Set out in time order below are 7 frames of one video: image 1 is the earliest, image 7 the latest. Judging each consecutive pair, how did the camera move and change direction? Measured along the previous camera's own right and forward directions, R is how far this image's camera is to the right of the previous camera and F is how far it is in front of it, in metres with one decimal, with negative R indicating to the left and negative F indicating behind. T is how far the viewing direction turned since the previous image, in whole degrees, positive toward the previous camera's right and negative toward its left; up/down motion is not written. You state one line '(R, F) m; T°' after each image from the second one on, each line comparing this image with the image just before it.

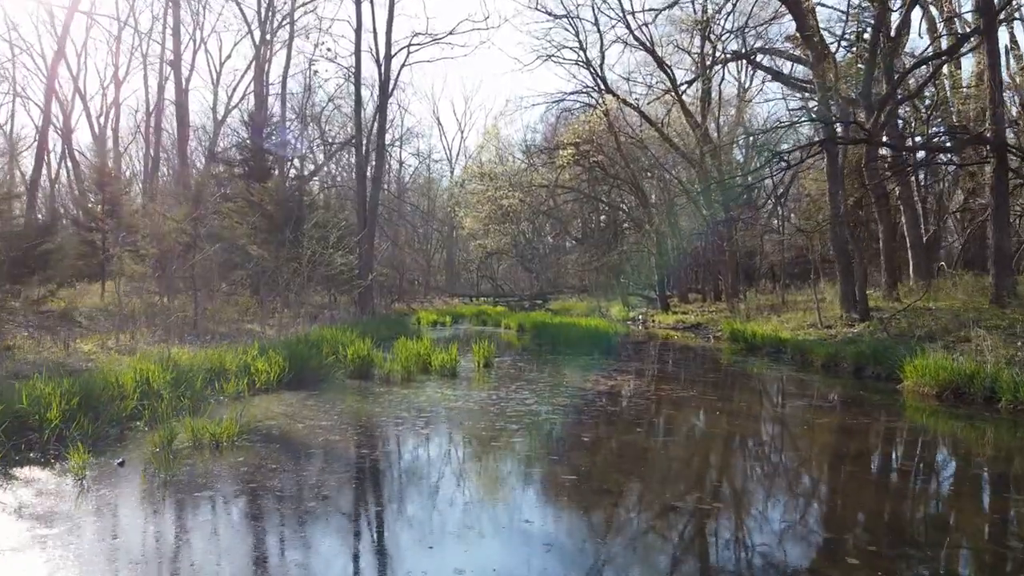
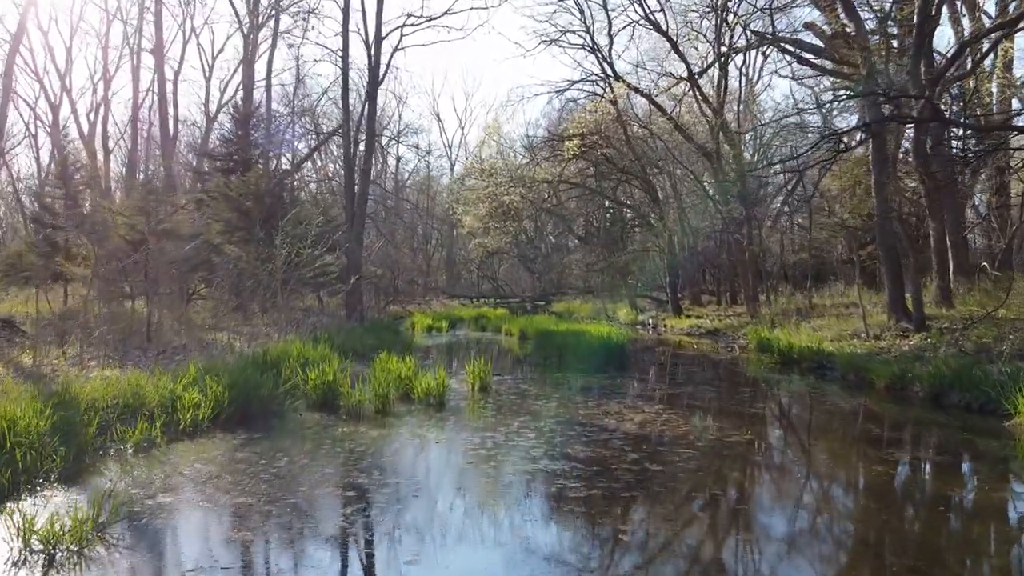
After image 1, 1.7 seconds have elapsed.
(0.0, +1.5) m; 0°
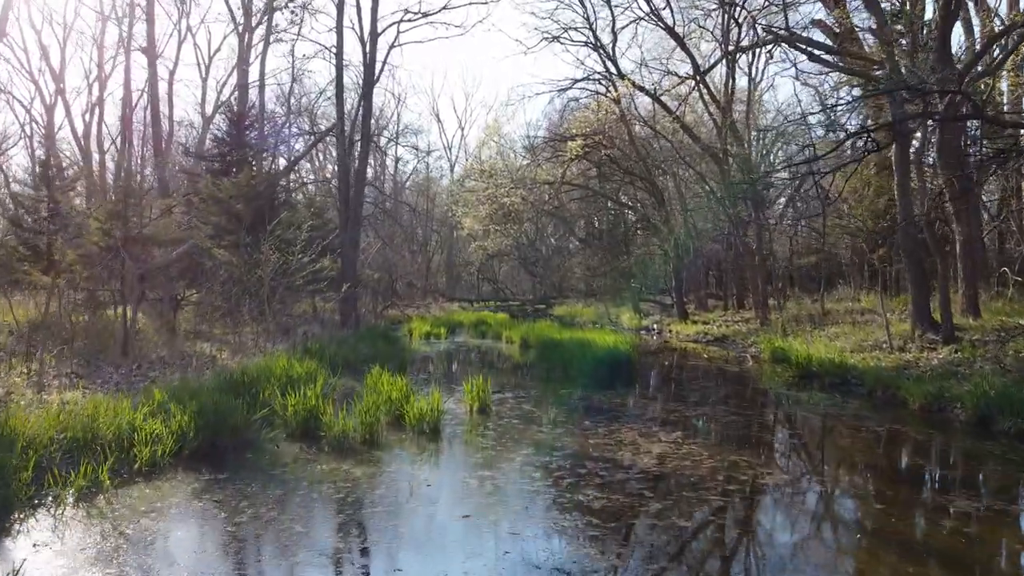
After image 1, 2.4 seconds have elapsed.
(0.0, +0.6) m; 0°
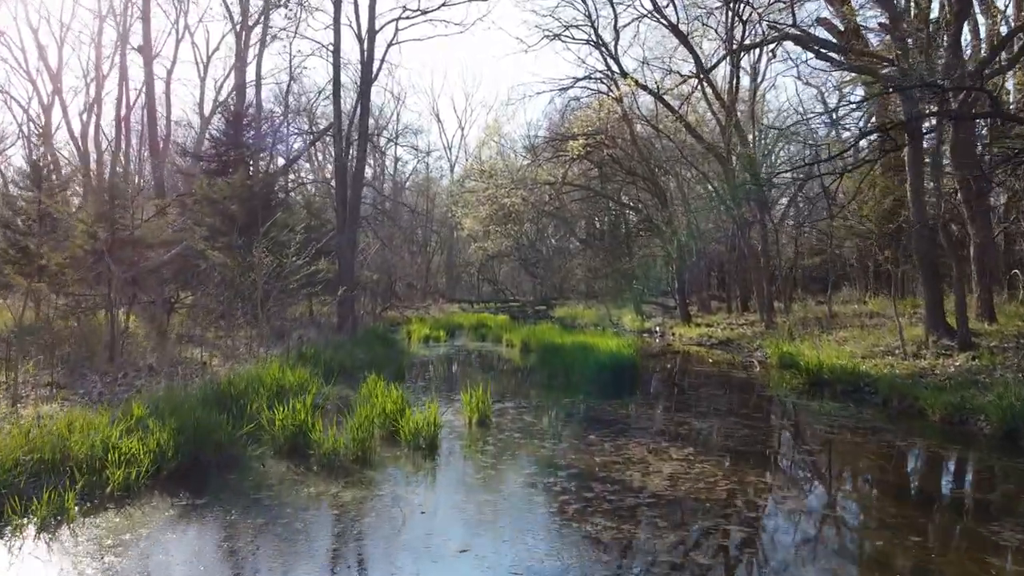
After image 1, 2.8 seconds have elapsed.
(0.0, +0.3) m; 0°
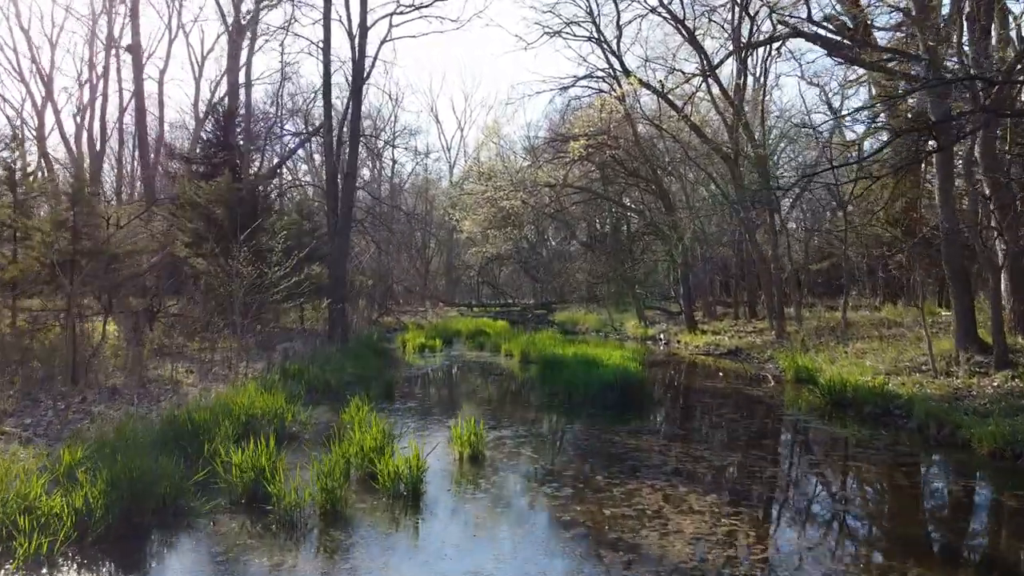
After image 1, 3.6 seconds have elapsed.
(0.0, +0.7) m; 0°
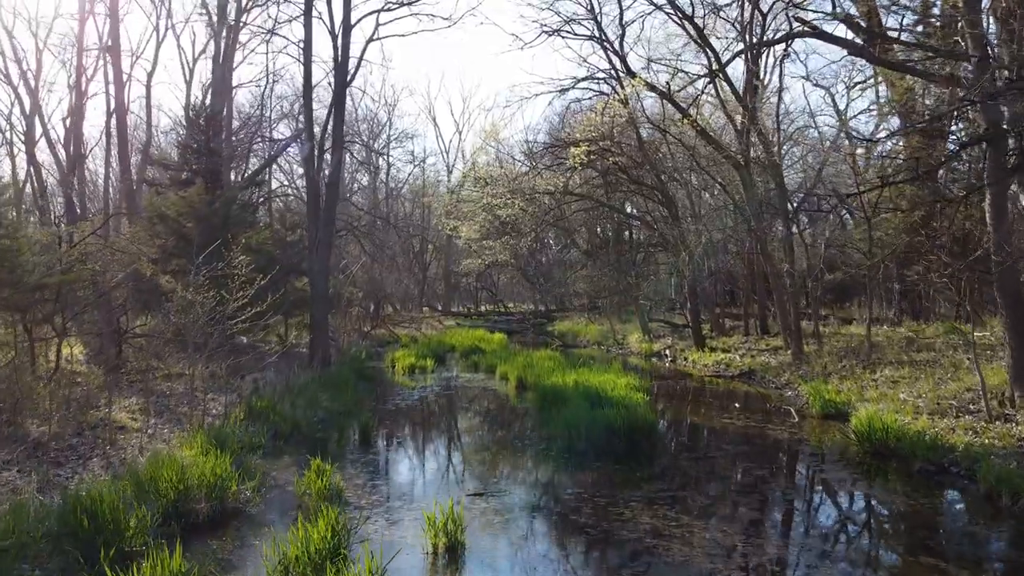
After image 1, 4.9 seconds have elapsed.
(+0.1, +1.1) m; 0°
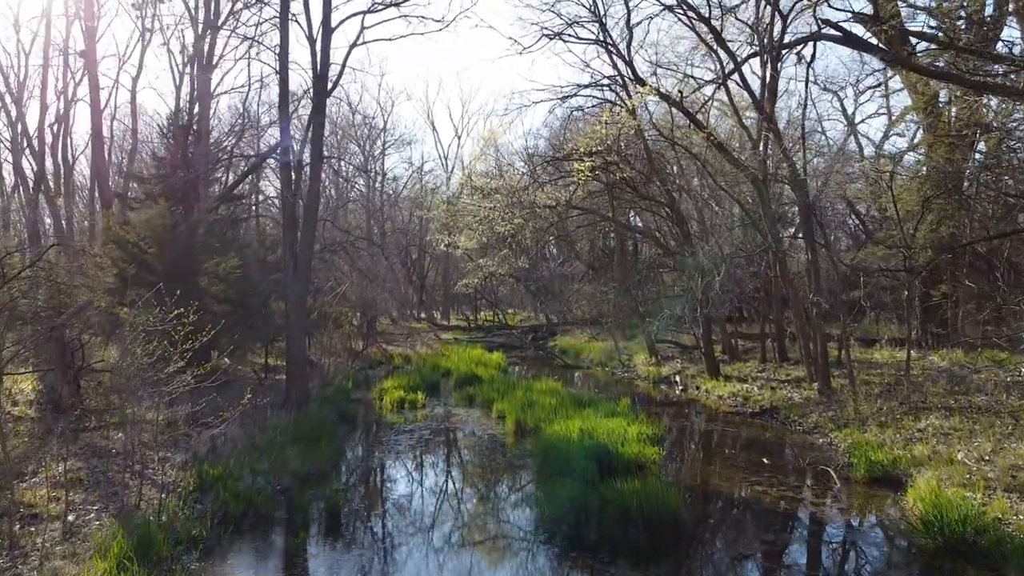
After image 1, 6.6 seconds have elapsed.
(0.0, +1.3) m; 0°
